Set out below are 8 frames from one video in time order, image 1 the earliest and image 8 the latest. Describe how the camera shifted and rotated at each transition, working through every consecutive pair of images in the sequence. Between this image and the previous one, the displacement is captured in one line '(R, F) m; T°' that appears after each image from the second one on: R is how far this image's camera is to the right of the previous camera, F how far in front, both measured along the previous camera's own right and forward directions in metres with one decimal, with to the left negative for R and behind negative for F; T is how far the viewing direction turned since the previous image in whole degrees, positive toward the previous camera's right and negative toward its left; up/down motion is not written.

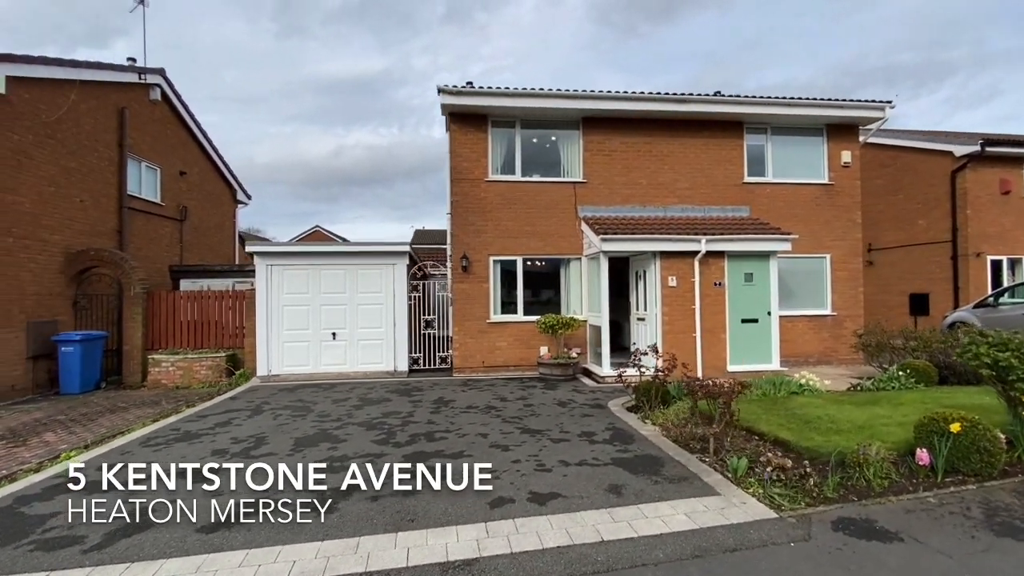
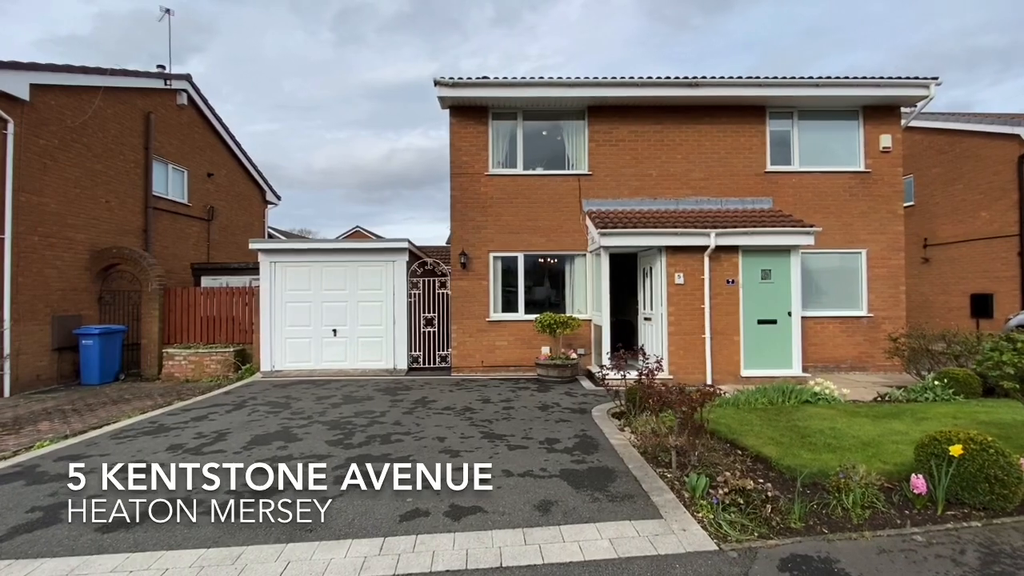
(+1.0, +0.4) m; -5°
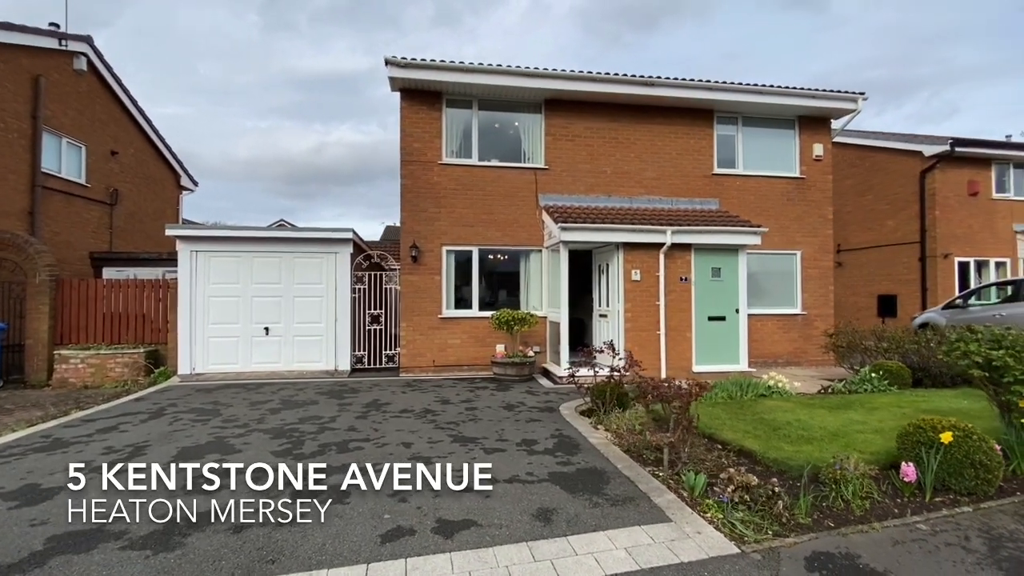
(-0.5, +0.4) m; +8°
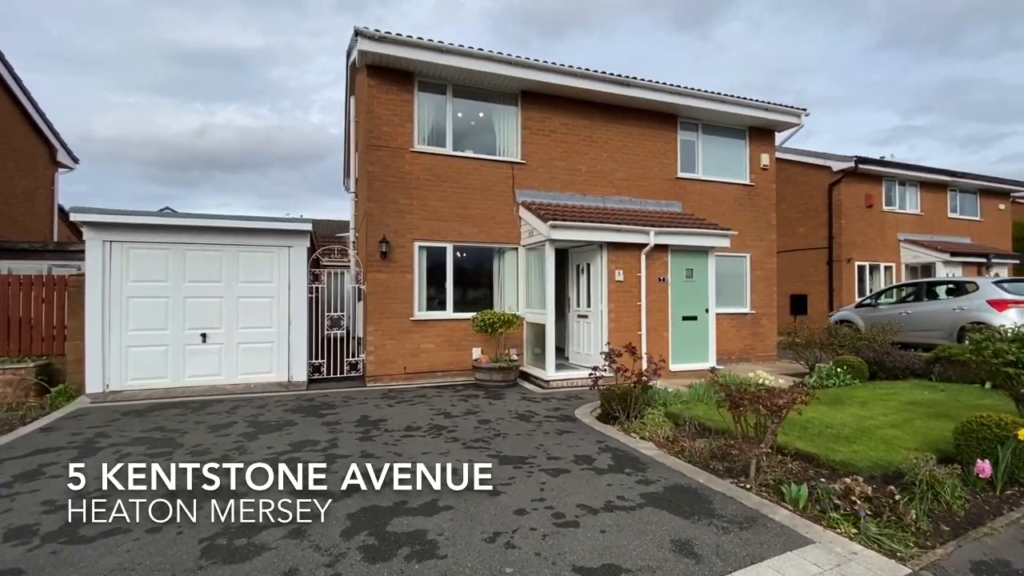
(-1.5, +0.7) m; +11°
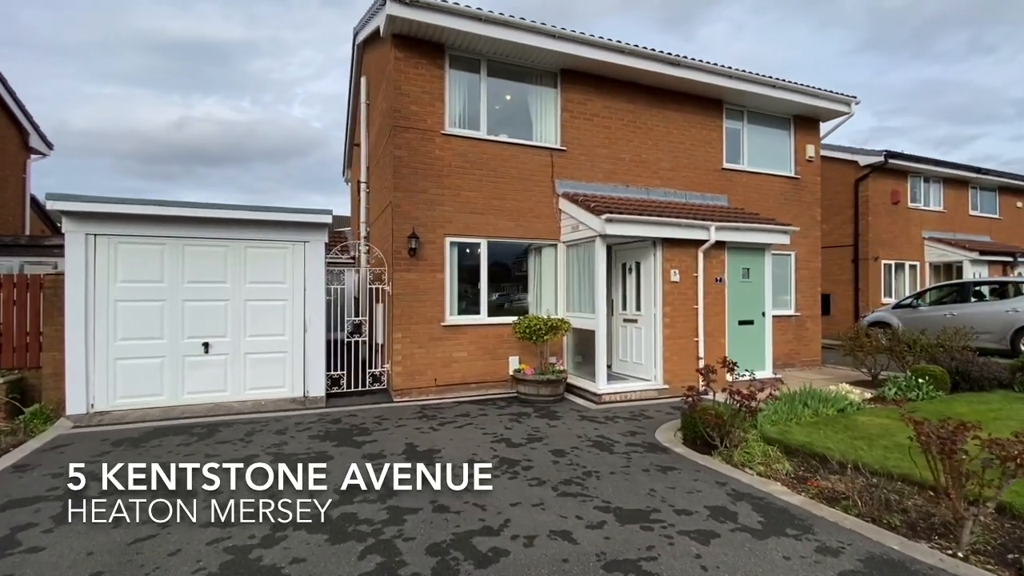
(-1.0, +1.1) m; +2°
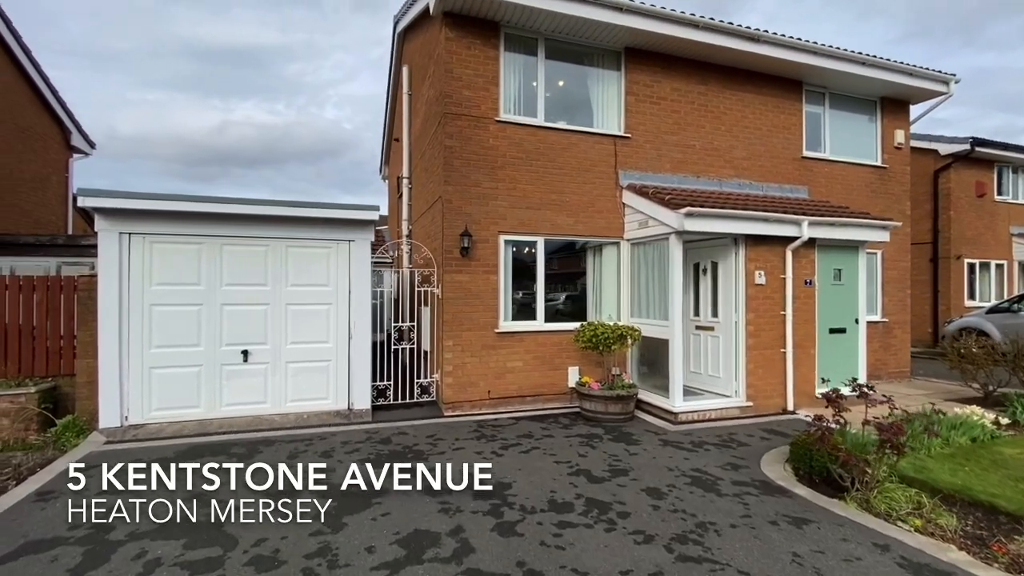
(-0.5, +0.8) m; -3°
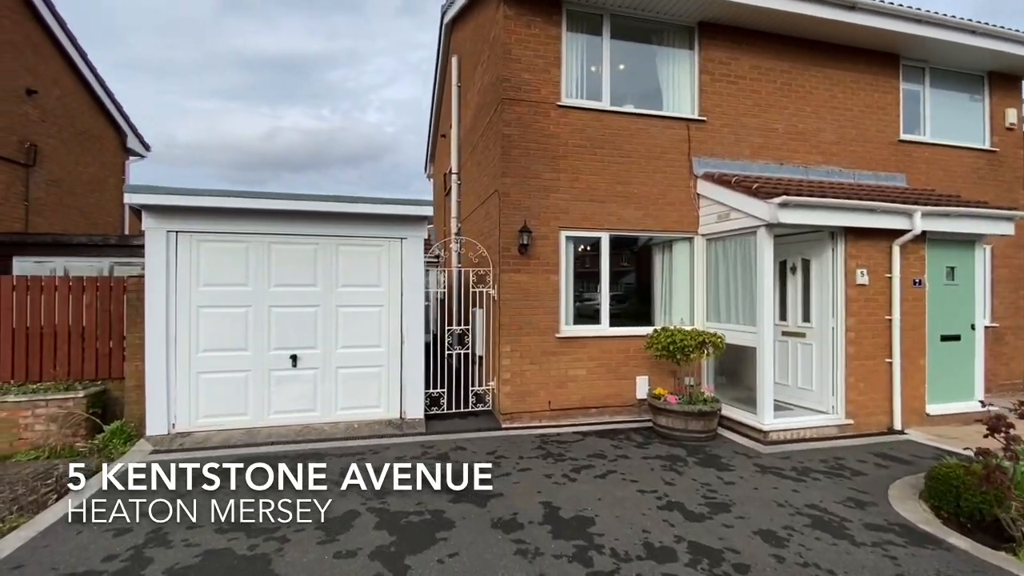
(-0.4, +0.6) m; -4°
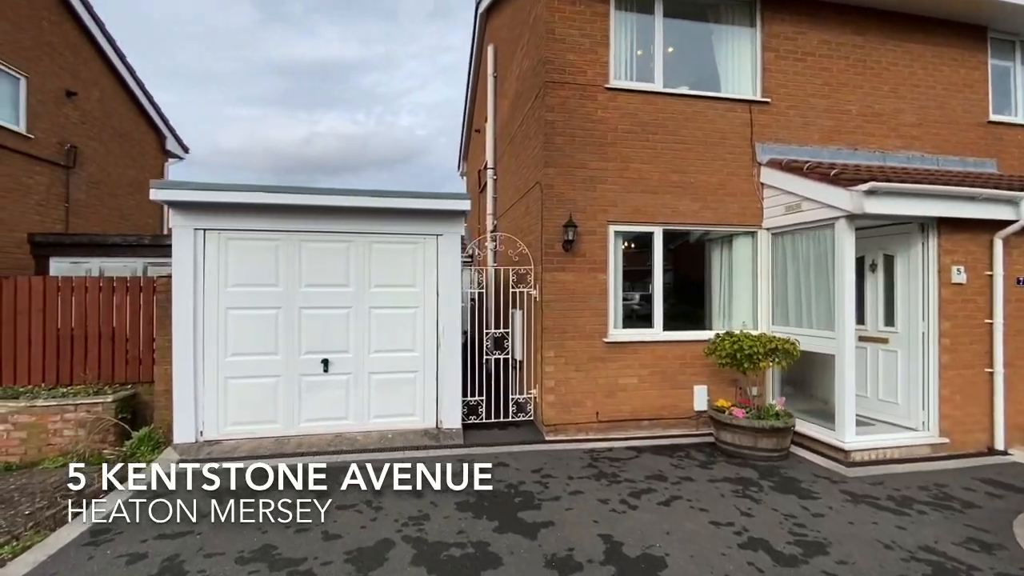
(-0.2, +0.5) m; -4°
